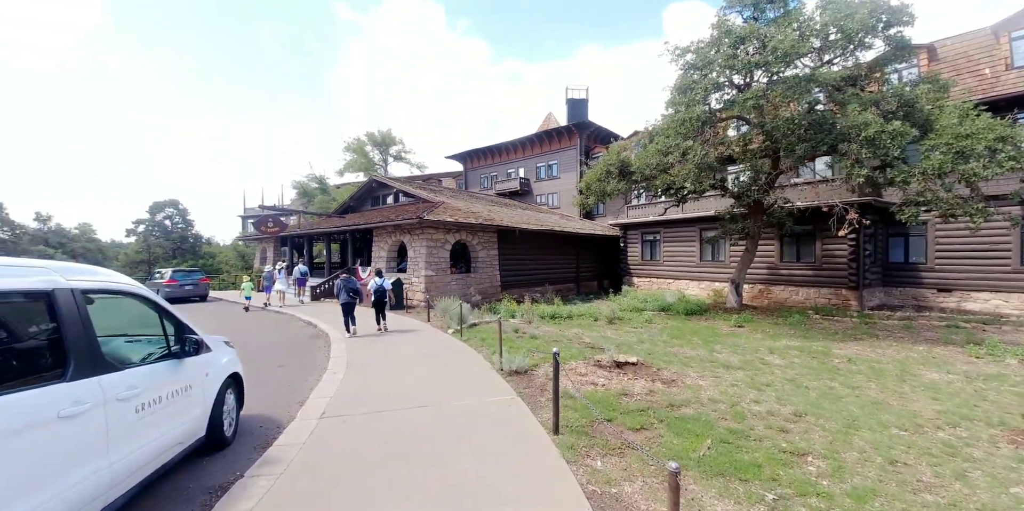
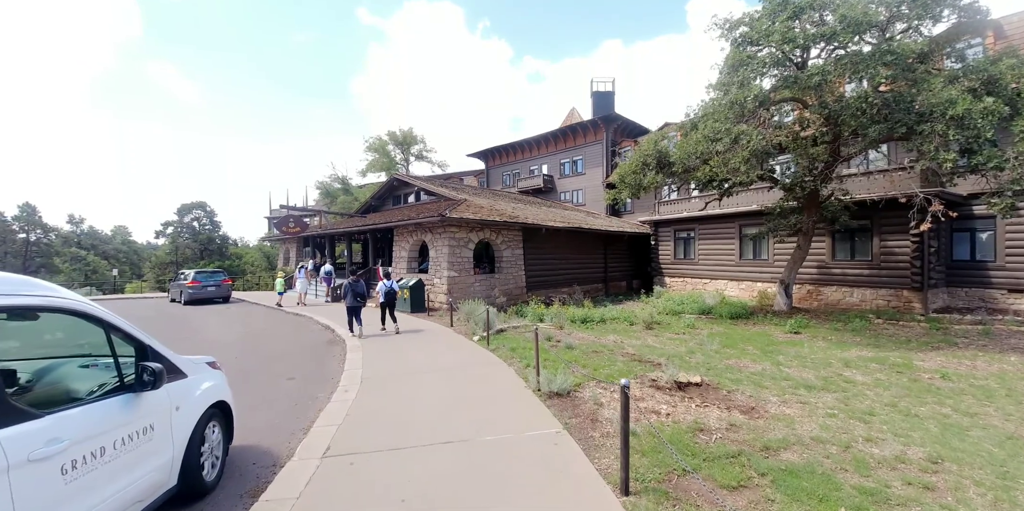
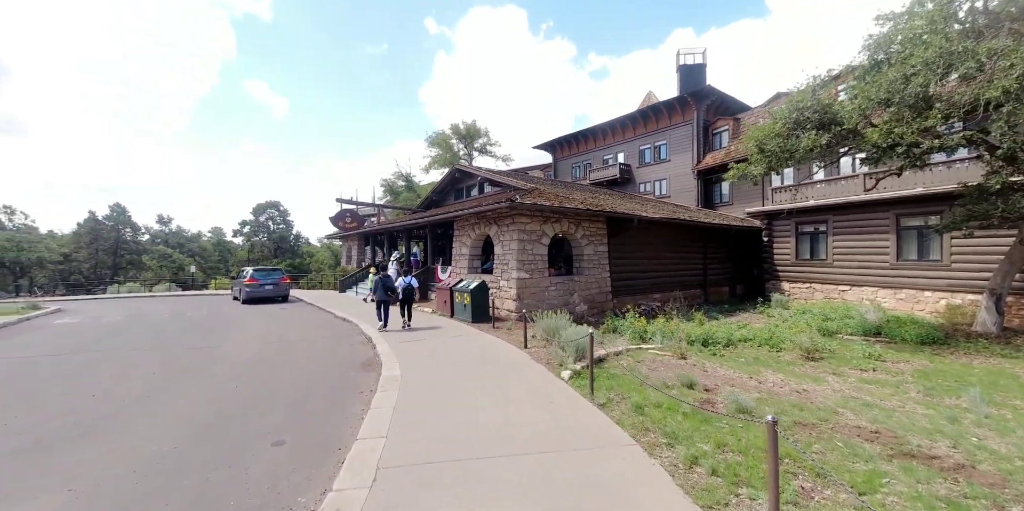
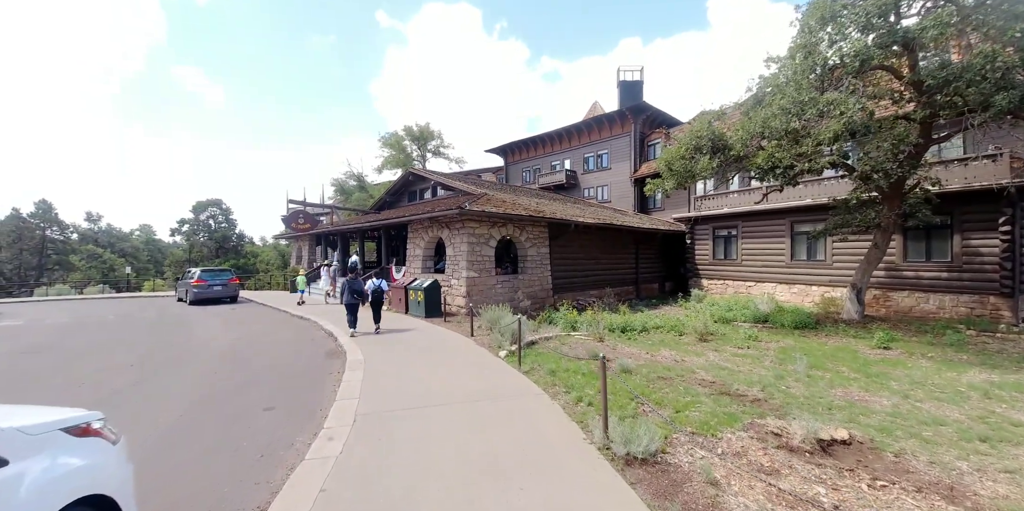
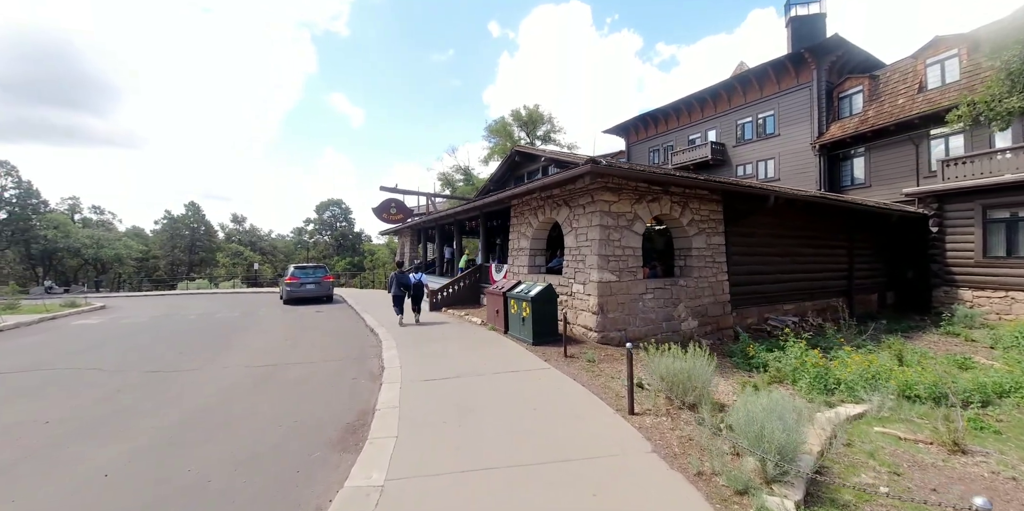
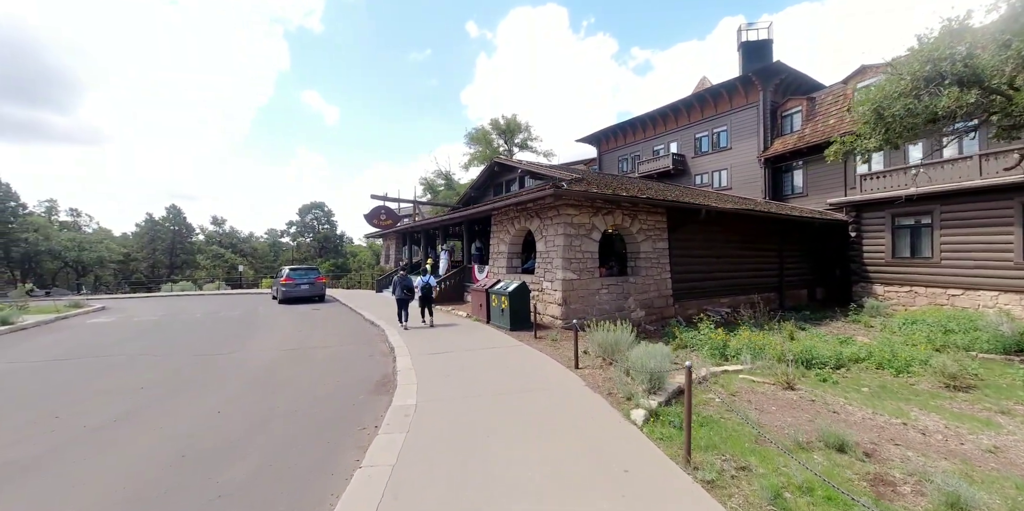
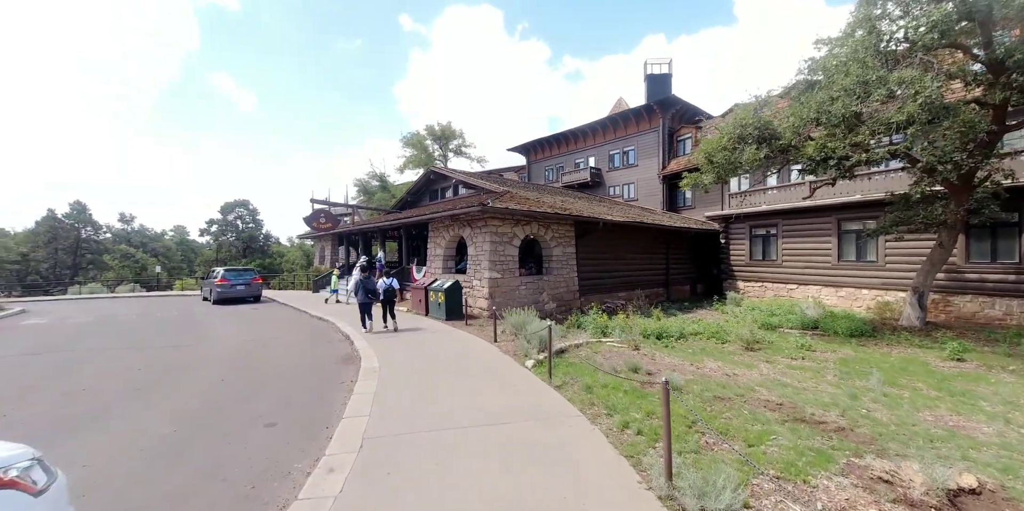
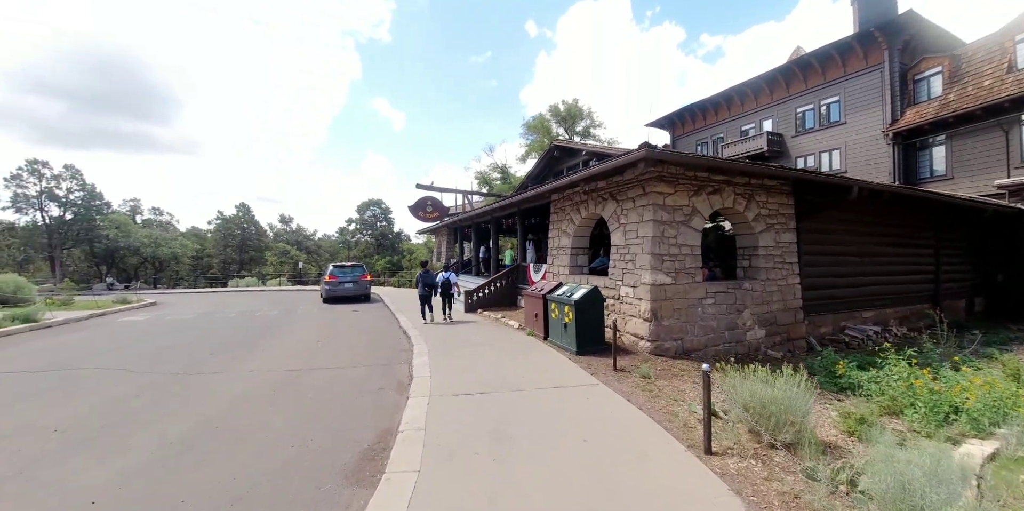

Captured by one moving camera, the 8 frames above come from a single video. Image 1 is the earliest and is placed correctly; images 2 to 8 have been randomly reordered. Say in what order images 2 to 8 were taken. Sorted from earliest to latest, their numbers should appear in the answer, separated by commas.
2, 4, 7, 3, 6, 5, 8
